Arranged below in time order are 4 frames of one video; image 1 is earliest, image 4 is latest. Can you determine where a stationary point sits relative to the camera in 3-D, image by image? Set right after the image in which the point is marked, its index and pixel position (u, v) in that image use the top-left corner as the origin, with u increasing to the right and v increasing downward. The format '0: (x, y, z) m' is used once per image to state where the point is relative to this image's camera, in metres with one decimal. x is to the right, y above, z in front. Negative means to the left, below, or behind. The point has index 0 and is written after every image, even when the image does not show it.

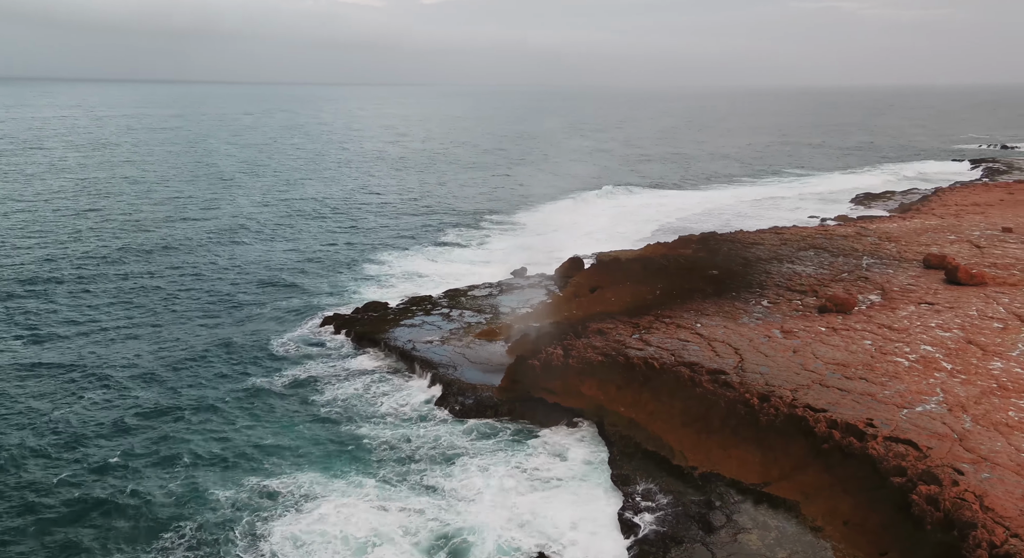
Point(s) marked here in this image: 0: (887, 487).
0: (+8.0, -4.4, +18.4) m
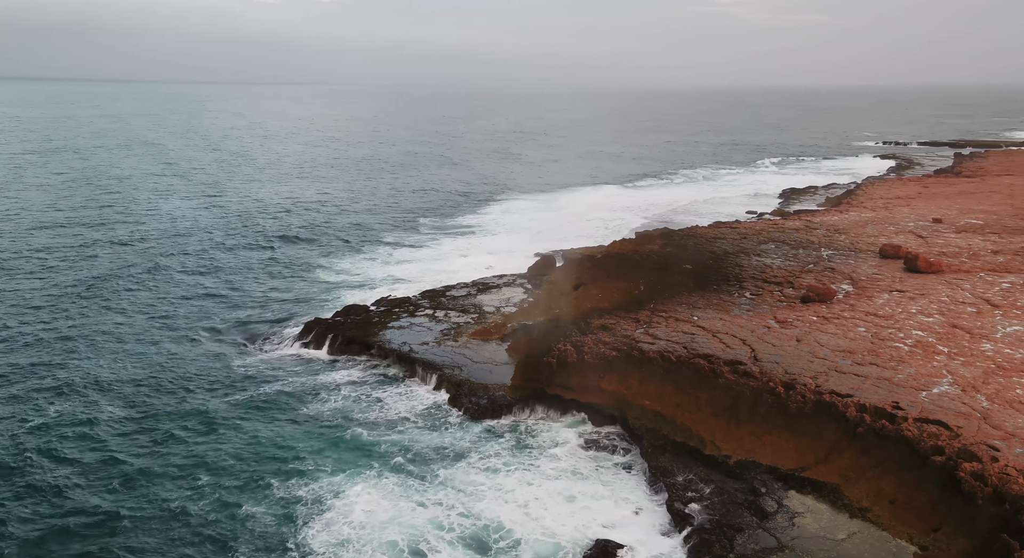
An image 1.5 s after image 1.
0: (+9.3, -4.2, +19.3) m
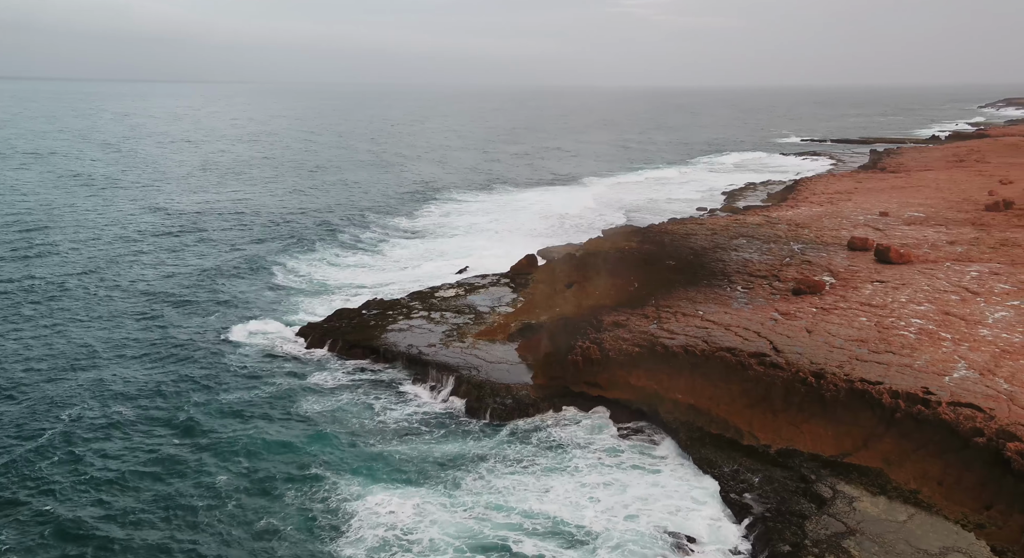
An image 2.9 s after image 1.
0: (+10.8, -3.9, +20.2) m
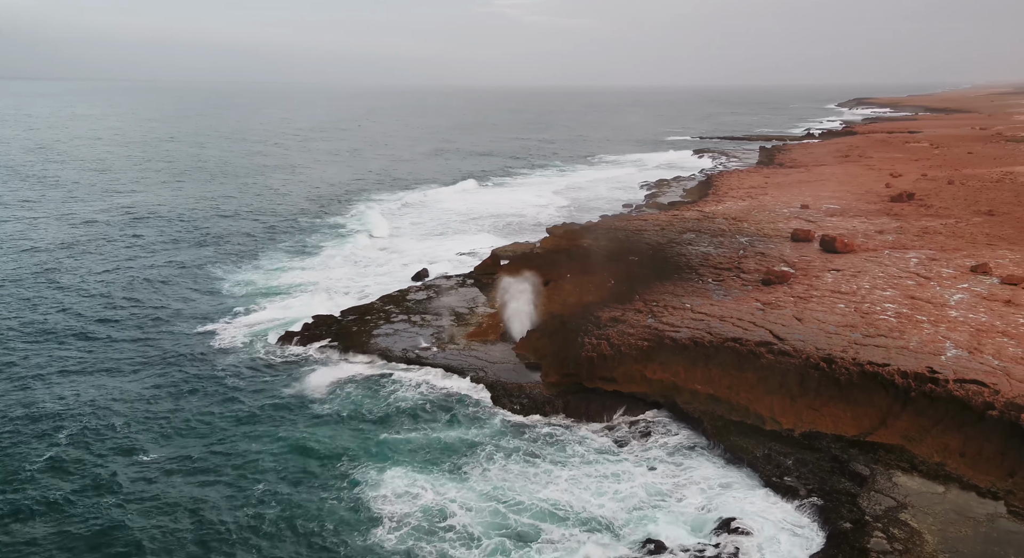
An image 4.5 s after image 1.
0: (+12.0, -3.6, +21.8) m
